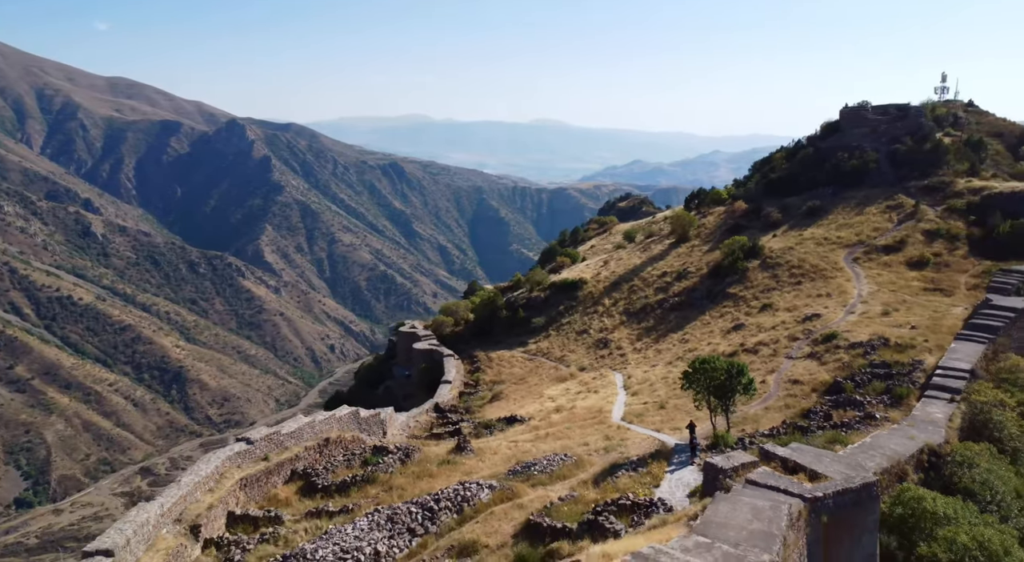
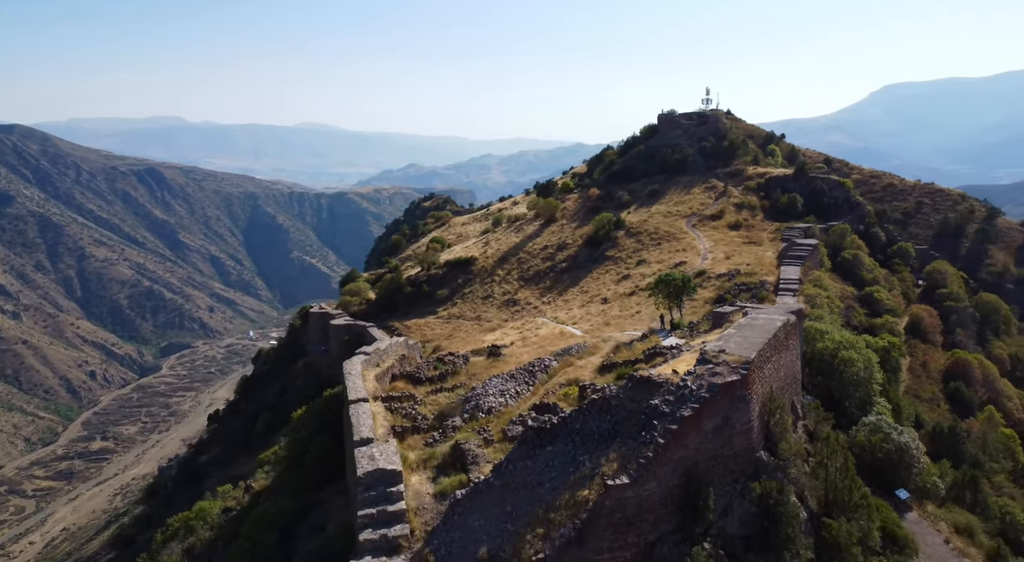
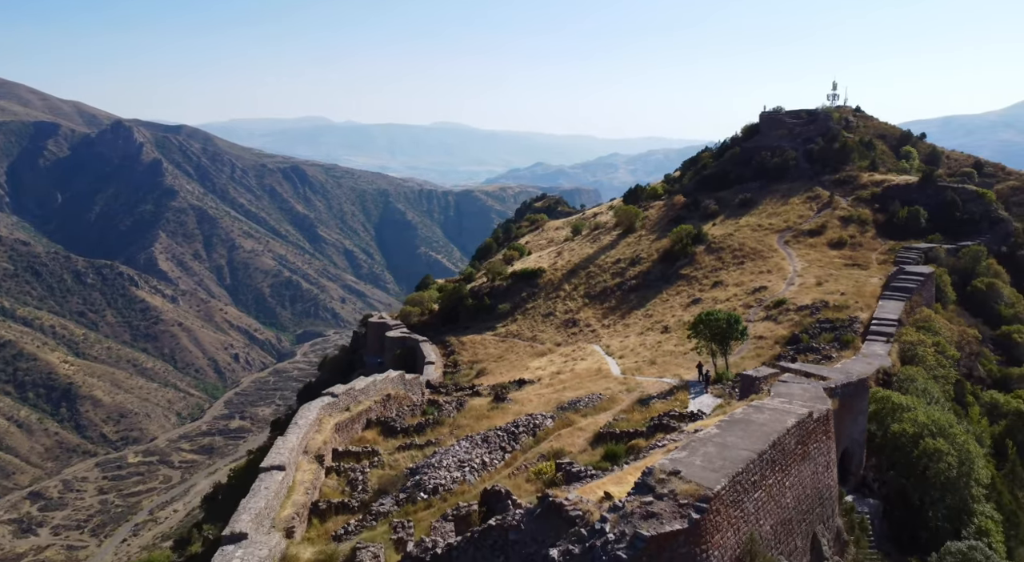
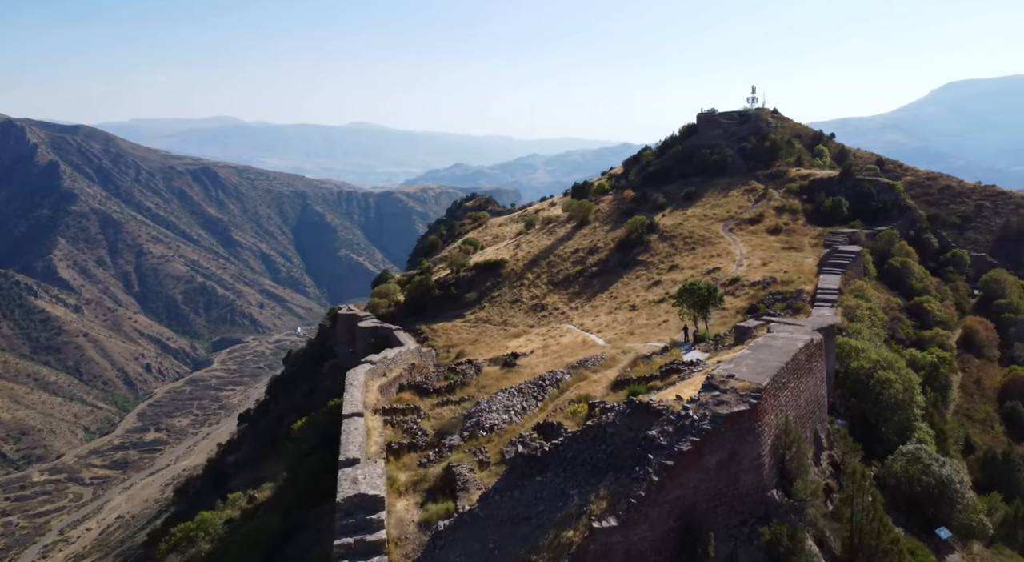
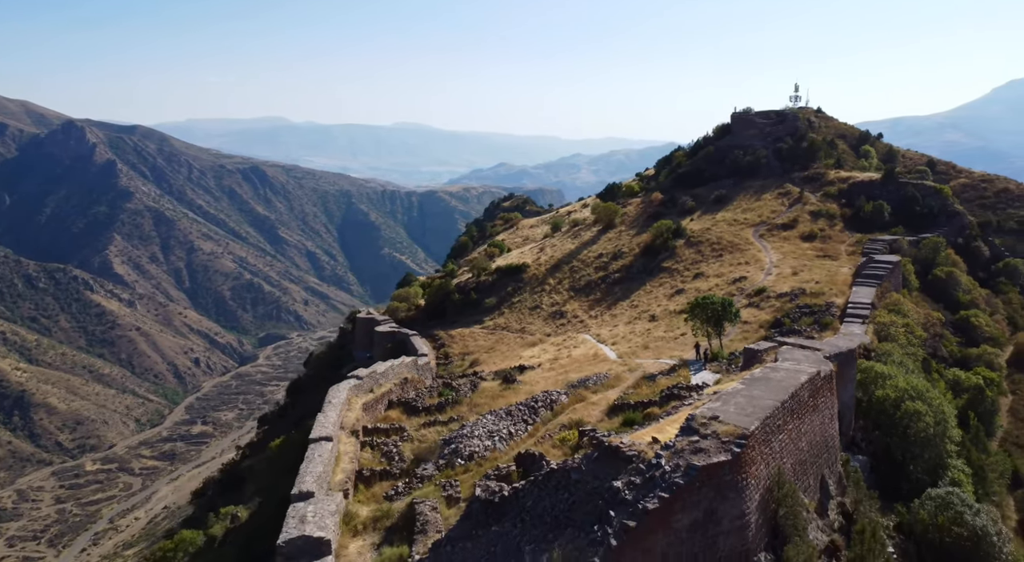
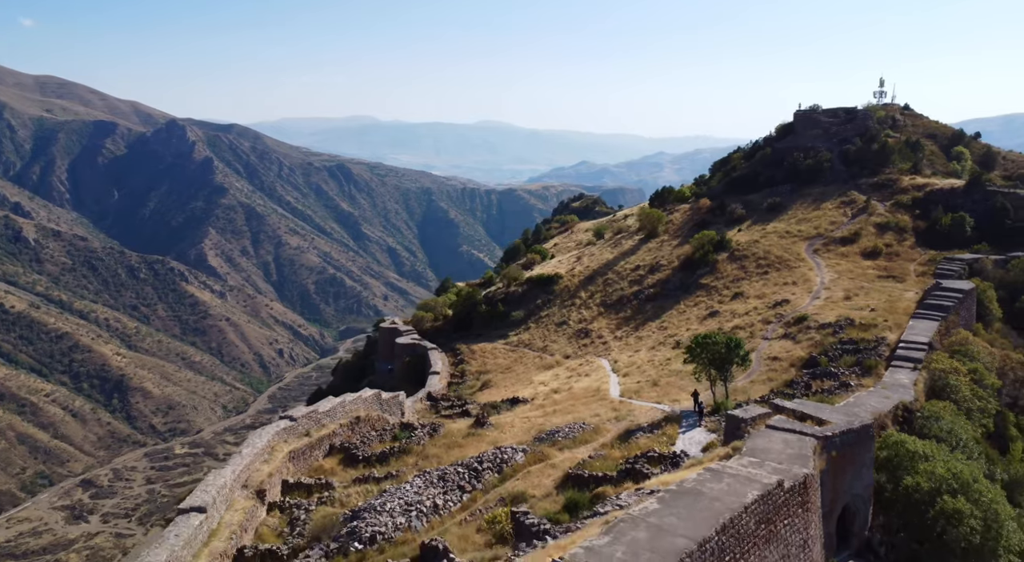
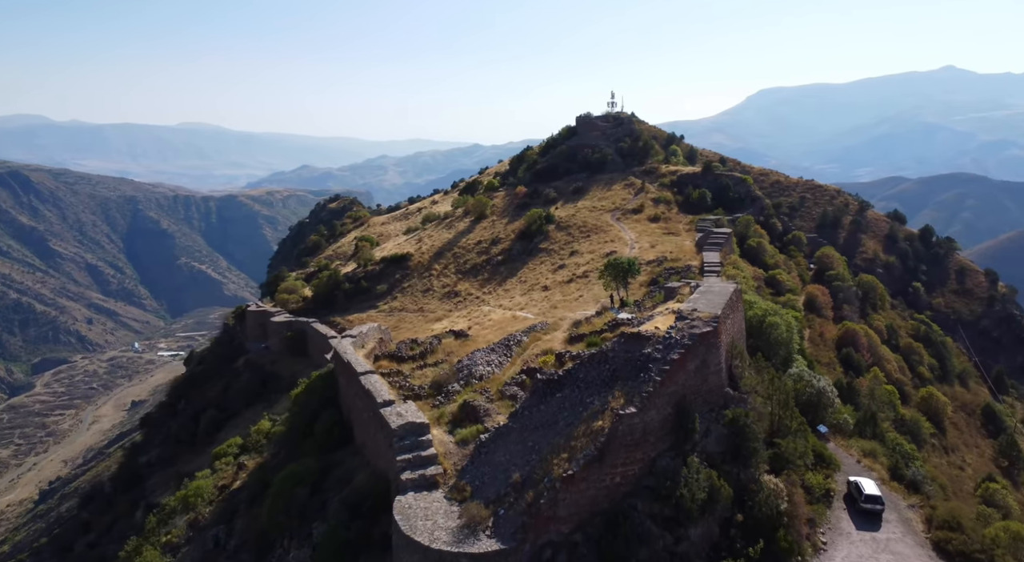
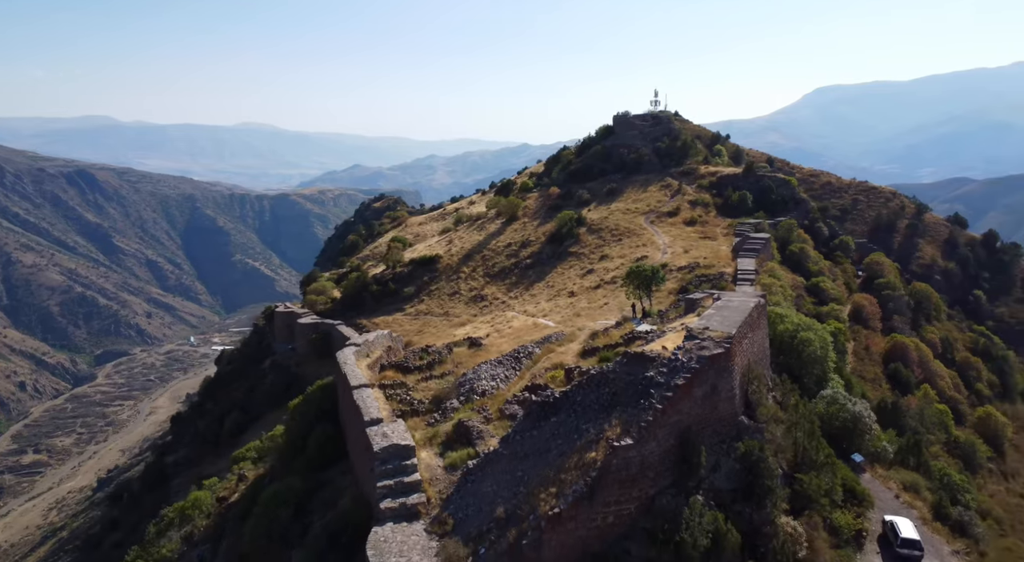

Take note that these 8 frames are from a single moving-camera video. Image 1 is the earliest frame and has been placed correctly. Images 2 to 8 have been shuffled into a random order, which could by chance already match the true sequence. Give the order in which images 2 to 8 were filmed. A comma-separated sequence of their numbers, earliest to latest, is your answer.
6, 3, 5, 4, 2, 8, 7
